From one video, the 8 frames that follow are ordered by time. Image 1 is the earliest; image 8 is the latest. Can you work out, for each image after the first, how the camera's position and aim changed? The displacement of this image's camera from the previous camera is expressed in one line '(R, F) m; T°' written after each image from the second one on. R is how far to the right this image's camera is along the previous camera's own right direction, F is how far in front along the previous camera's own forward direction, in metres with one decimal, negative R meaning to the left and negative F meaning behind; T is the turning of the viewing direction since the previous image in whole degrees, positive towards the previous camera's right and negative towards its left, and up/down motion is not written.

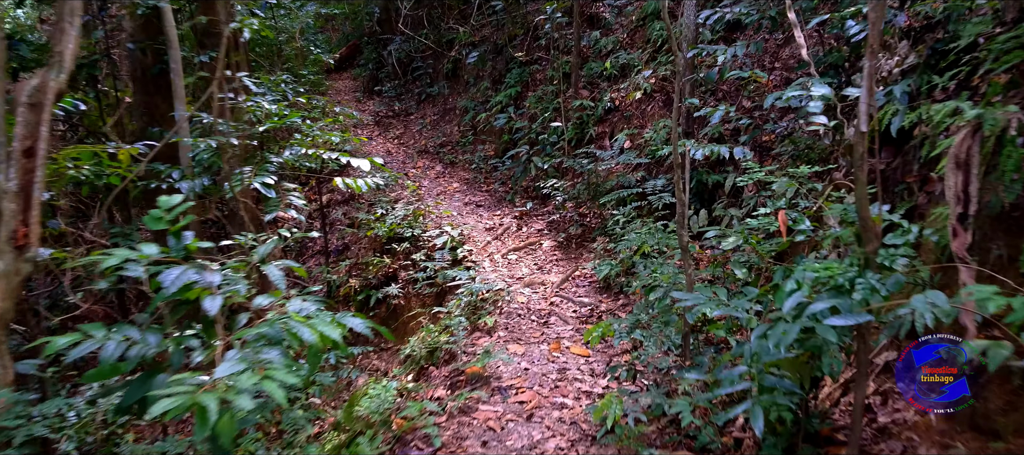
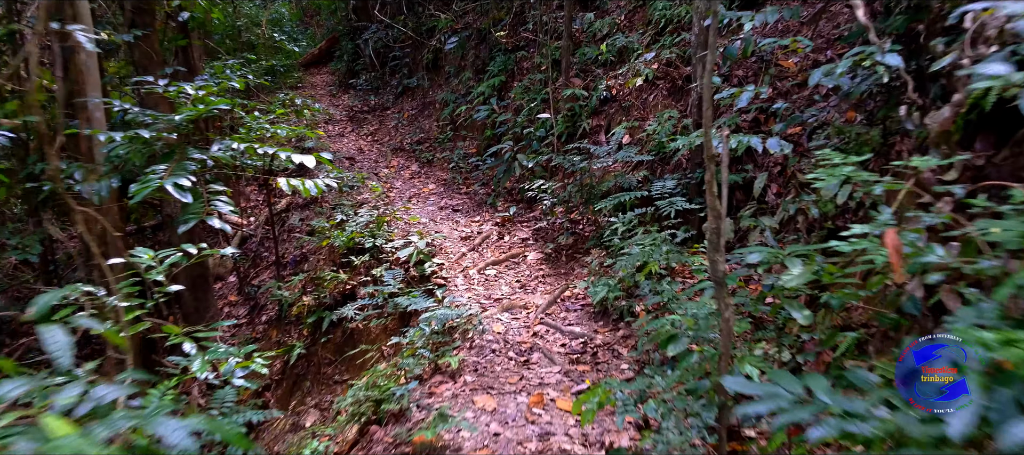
(+0.1, +0.9) m; 0°
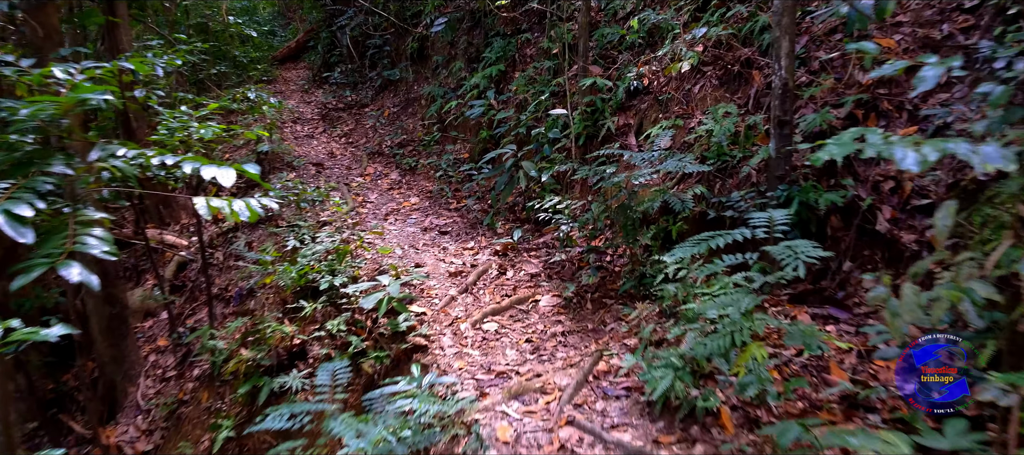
(-0.1, +1.4) m; +1°
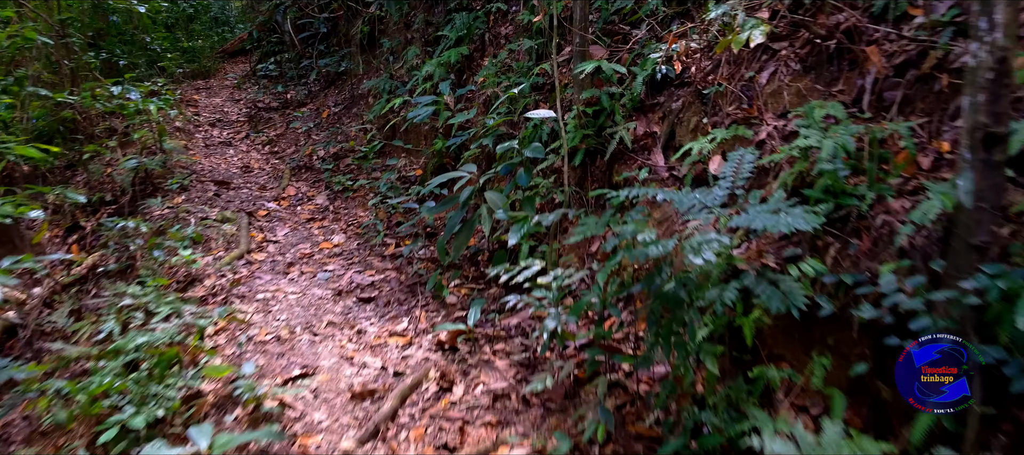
(+0.1, +1.7) m; +1°
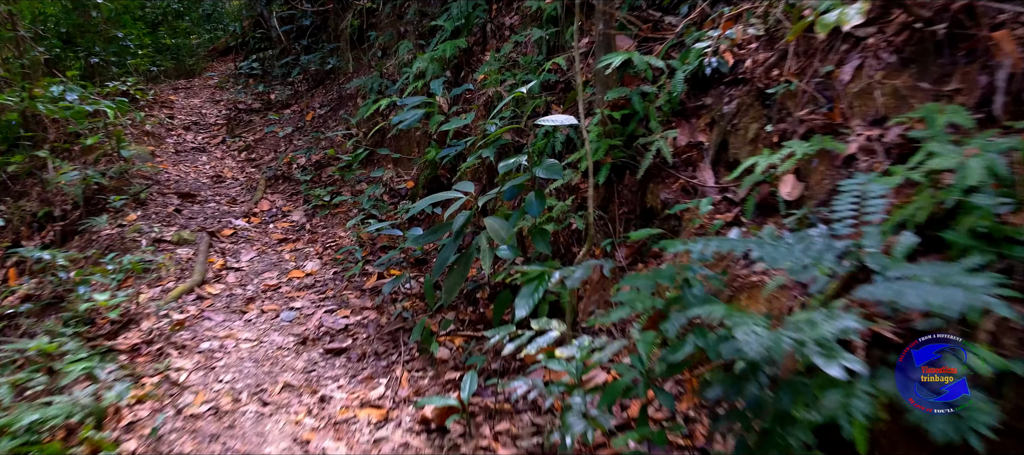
(0.0, +0.6) m; 0°
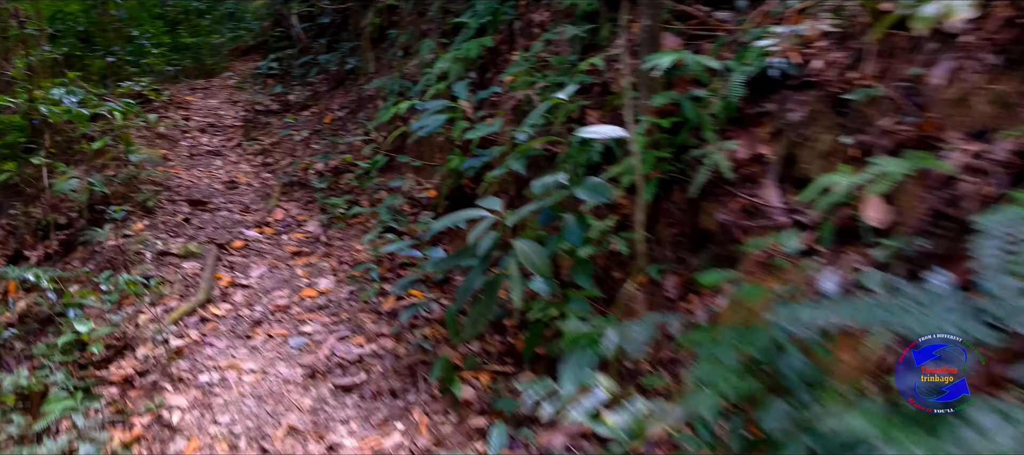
(0.0, +0.3) m; -2°
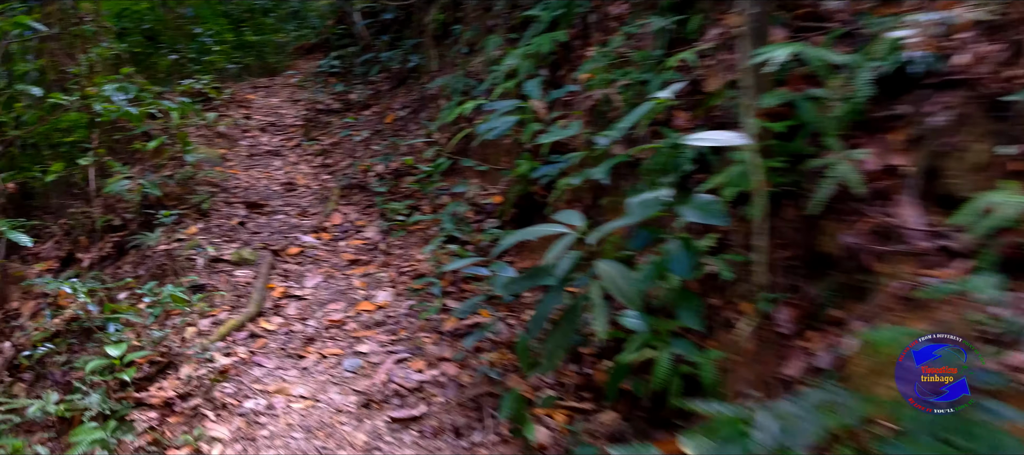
(-0.1, +0.3) m; -4°
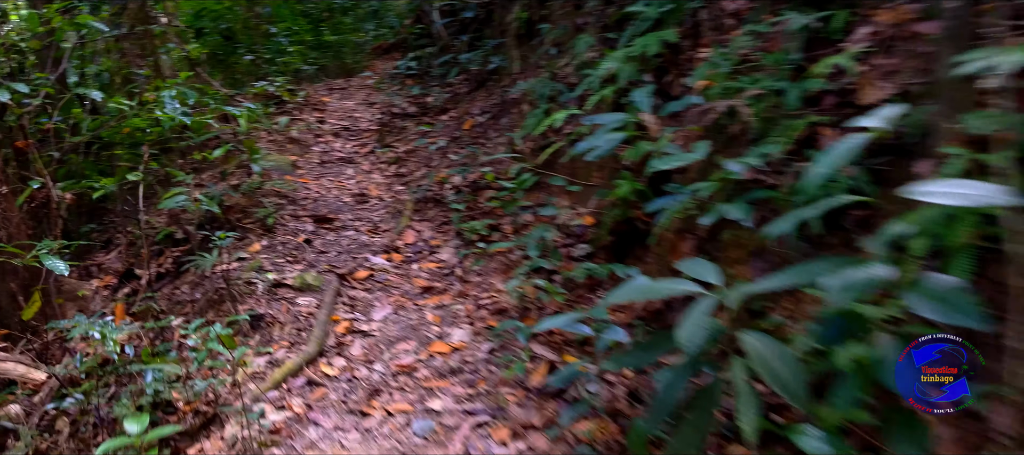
(-0.1, +0.4) m; -5°
